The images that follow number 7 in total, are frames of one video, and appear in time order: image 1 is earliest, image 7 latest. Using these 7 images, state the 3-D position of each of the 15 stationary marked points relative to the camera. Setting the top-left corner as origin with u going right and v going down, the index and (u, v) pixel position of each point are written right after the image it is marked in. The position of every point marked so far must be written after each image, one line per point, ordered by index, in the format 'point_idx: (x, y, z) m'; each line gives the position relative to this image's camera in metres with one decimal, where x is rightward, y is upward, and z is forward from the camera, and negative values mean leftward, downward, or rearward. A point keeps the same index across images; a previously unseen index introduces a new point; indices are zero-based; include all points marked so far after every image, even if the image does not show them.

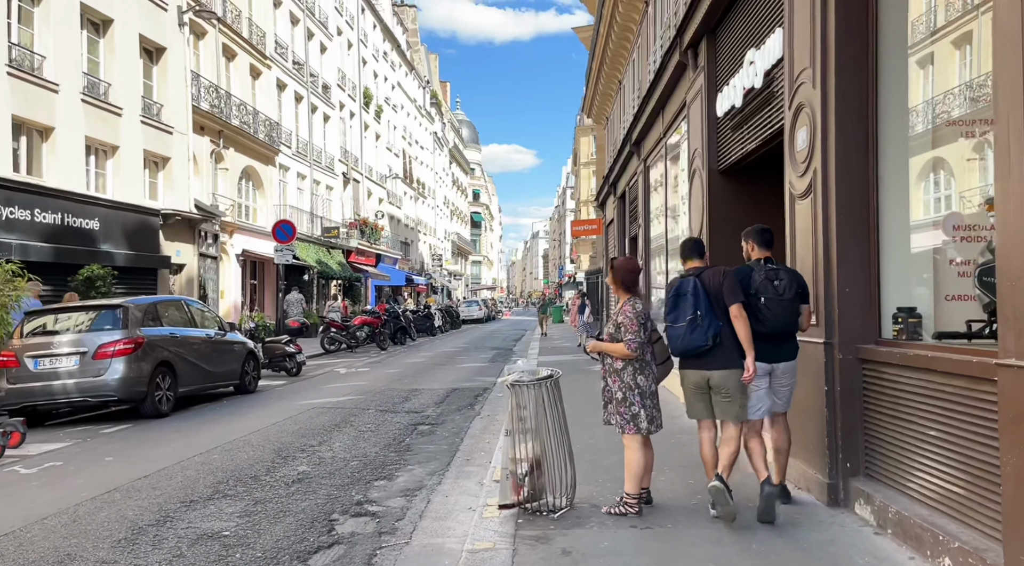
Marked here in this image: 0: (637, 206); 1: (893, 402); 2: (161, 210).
0: (+2.4, +1.5, +14.4) m
1: (+2.2, -0.7, +4.3) m
2: (-8.2, +1.7, +17.6) m
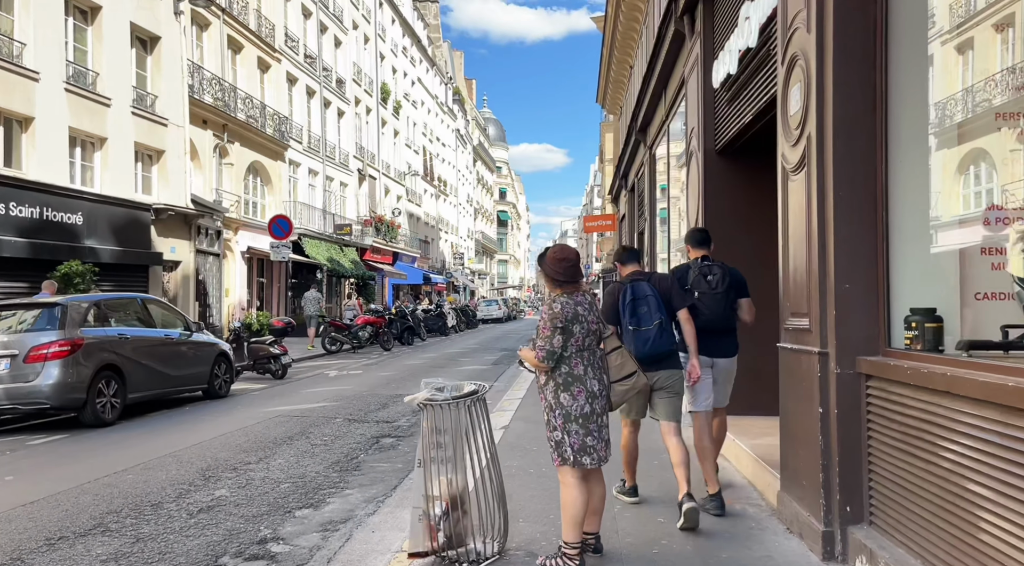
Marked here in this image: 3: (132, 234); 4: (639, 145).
0: (+2.4, +1.5, +13.4) m
1: (+1.7, -0.7, +3.3) m
2: (-8.1, +1.8, +17.0) m
3: (-8.1, +1.0, +16.0) m
4: (+2.3, +2.5, +13.5) m
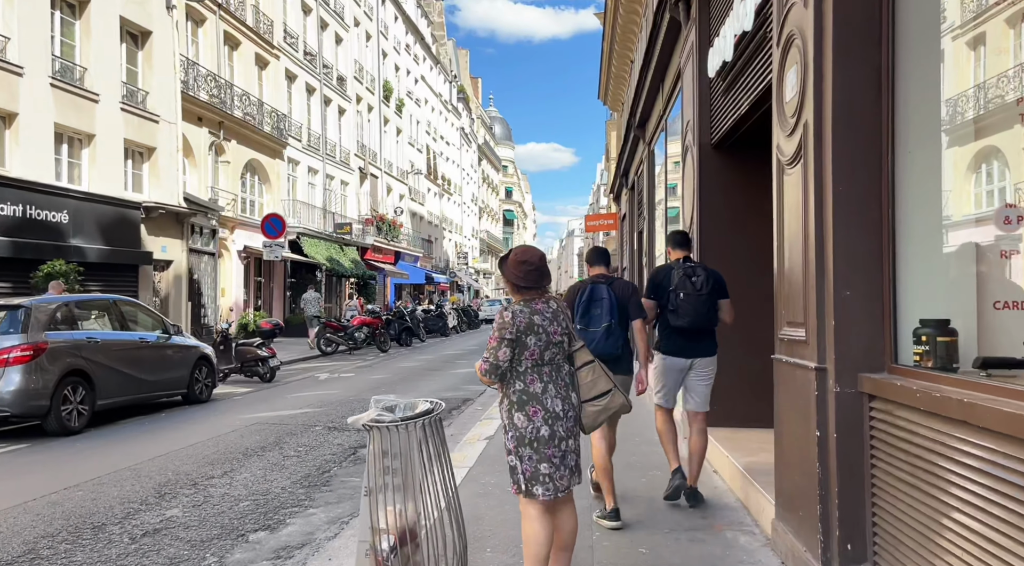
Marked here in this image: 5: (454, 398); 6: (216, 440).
0: (+2.3, +1.5, +13.0) m
1: (+1.5, -0.7, +2.9) m
2: (-8.2, +1.8, +16.7) m
3: (-8.1, +1.0, +15.6) m
4: (+2.2, +2.5, +13.1) m
5: (-0.9, -1.7, +11.2) m
6: (-3.0, -1.6, +7.5) m
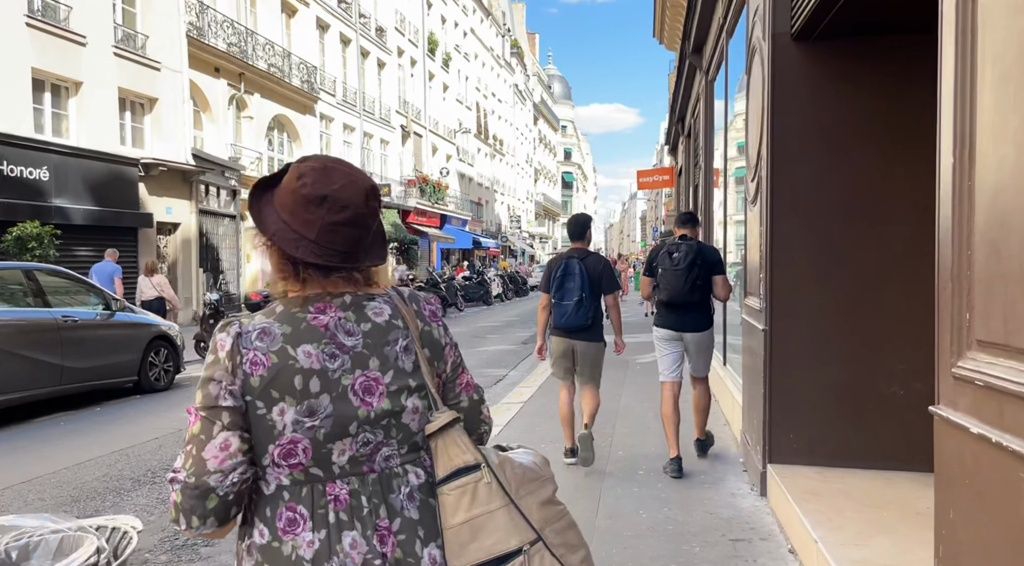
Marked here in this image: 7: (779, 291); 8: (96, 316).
0: (+2.7, +2.0, +10.6) m
1: (+1.1, -0.7, +0.8) m
2: (-7.4, +2.5, +15.1) m
3: (-7.5, +1.7, +14.2) m
4: (+2.6, +3.0, +10.7) m
5: (-0.6, -1.3, +9.3) m
6: (-3.0, -1.3, +5.8) m
7: (+1.5, 0.0, +4.2) m
8: (-4.3, -0.3, +7.8) m
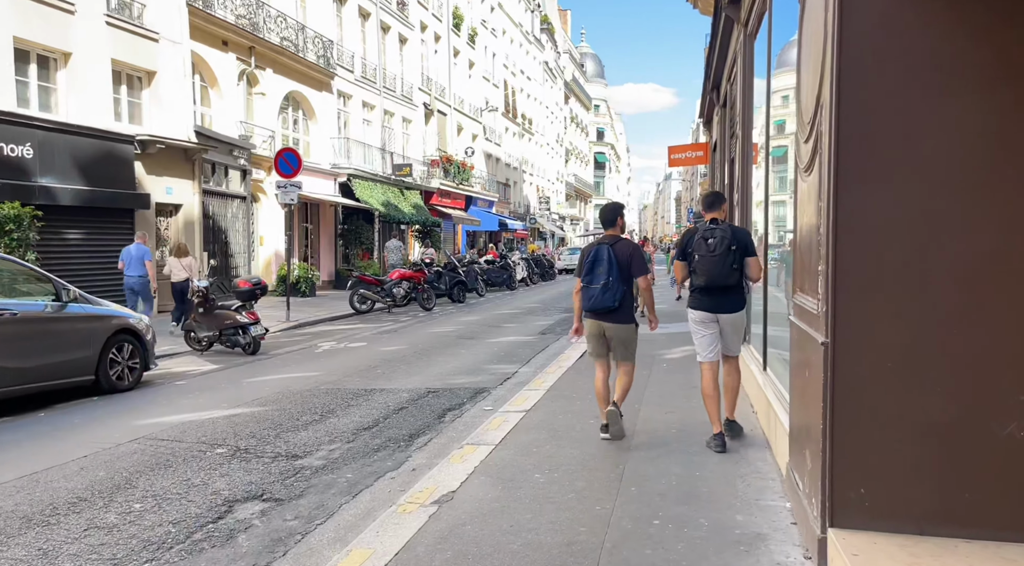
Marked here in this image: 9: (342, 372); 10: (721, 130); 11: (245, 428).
0: (+2.8, +2.2, +9.4) m
1: (+0.8, -0.7, -0.4) m
2: (-7.1, +2.8, +14.3) m
3: (-7.2, +2.0, +13.3) m
4: (+2.8, +3.1, +9.4) m
5: (-0.5, -1.1, +8.3) m
6: (-3.1, -1.2, +4.8) m
7: (+1.4, 0.0, +3.0) m
8: (-4.3, -0.2, +6.9) m
9: (-2.0, -1.1, +8.9) m
10: (+3.5, +2.5, +12.5) m
11: (-2.2, -1.2, +6.1) m
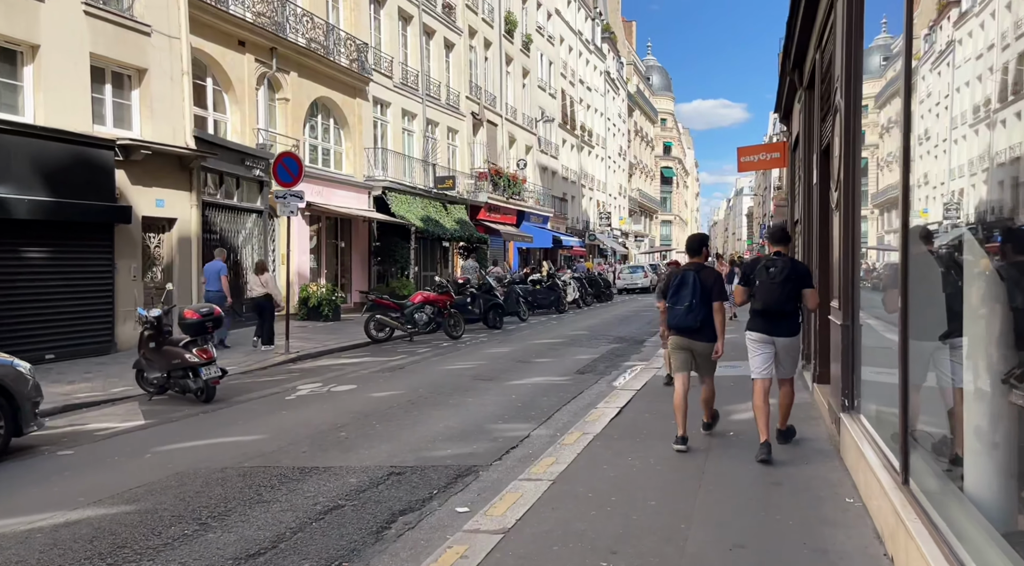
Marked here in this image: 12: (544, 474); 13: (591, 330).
0: (+2.9, +1.8, +6.8) m
1: (0.0, -0.8, -2.8) m
2: (-6.5, +2.4, +12.6) m
3: (-6.7, +1.6, +11.6) m
4: (+2.9, +2.8, +6.9) m
5: (-0.5, -1.4, +5.9) m
6: (-3.3, -1.4, +2.7) m
7: (+0.9, -0.2, +0.6) m
8: (-4.4, -0.5, +4.9) m
9: (-2.0, -1.4, +6.7) m
10: (+3.8, +2.1, +9.9) m
11: (-2.4, -1.4, +3.9) m
12: (+0.3, -1.4, +5.5) m
13: (+1.8, -1.0, +16.9) m
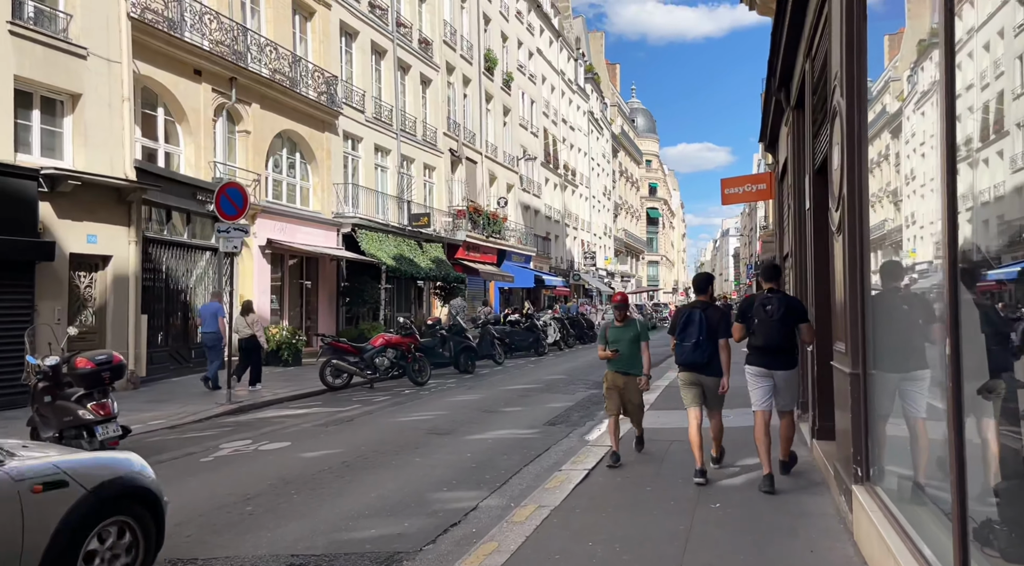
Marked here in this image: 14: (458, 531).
0: (+2.4, +1.5, +5.8) m
1: (-0.3, -0.6, -3.9) m
2: (-7.0, +1.7, +11.5) m
3: (-7.2, +1.0, +10.5) m
4: (+2.4, +2.5, +6.0) m
5: (-0.9, -1.7, +4.7) m
6: (-3.7, -1.5, +1.5) m
7: (+0.5, -0.2, -0.5) m
8: (-4.8, -0.7, +3.7) m
9: (-2.4, -1.7, +5.5) m
10: (+3.3, +1.7, +8.9) m
11: (-2.7, -1.6, +2.7) m
12: (-0.2, -1.6, +4.4) m
13: (+1.2, -1.9, +15.7) m
14: (-0.4, -1.7, +5.2) m
